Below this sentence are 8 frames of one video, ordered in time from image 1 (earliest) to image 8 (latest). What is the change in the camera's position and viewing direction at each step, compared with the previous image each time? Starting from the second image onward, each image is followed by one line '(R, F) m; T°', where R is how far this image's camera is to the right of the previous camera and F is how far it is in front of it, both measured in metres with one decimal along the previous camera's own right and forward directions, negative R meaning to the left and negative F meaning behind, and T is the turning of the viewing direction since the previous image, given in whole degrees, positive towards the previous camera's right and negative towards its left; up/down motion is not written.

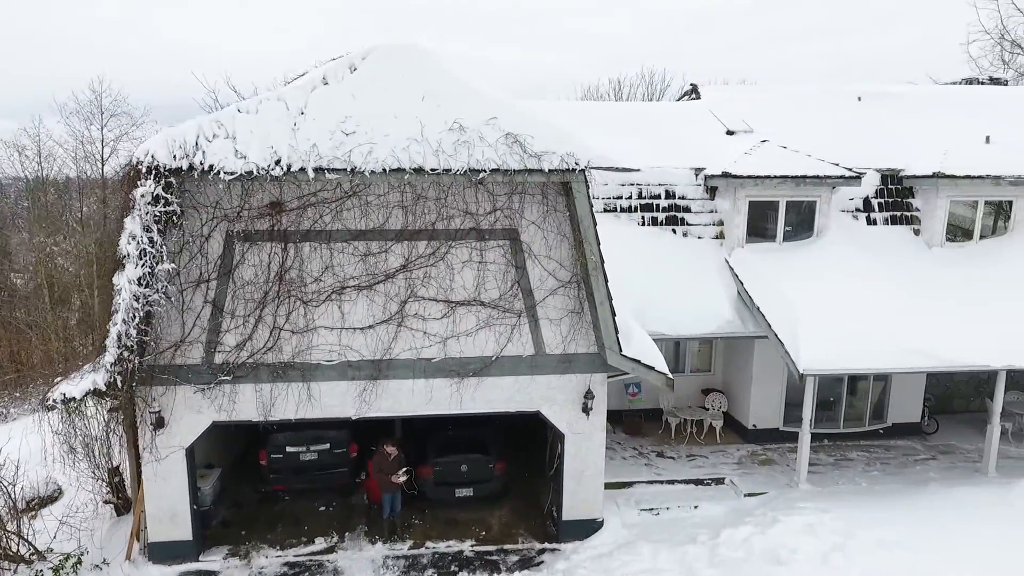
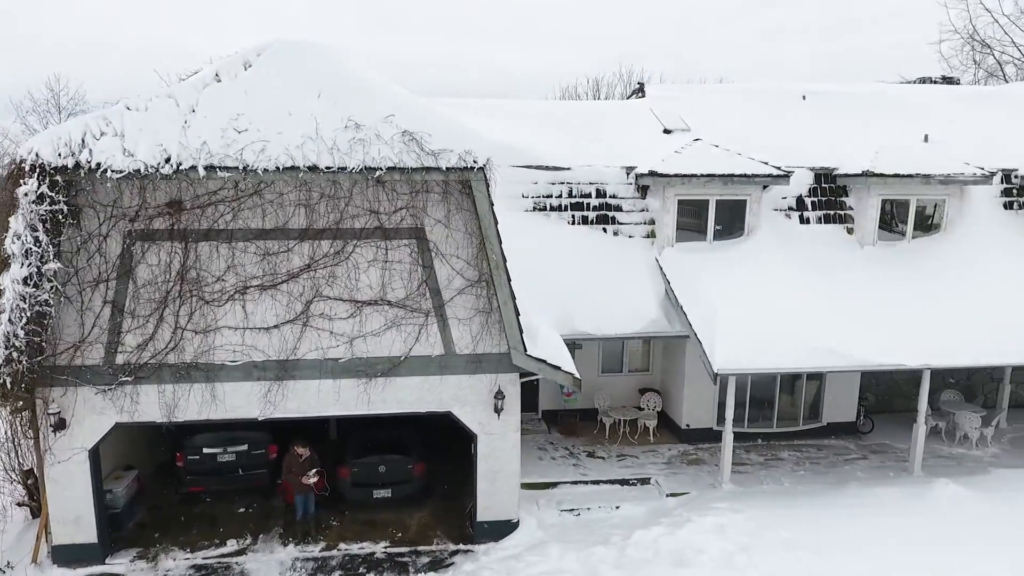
(+1.2, +0.1) m; 0°
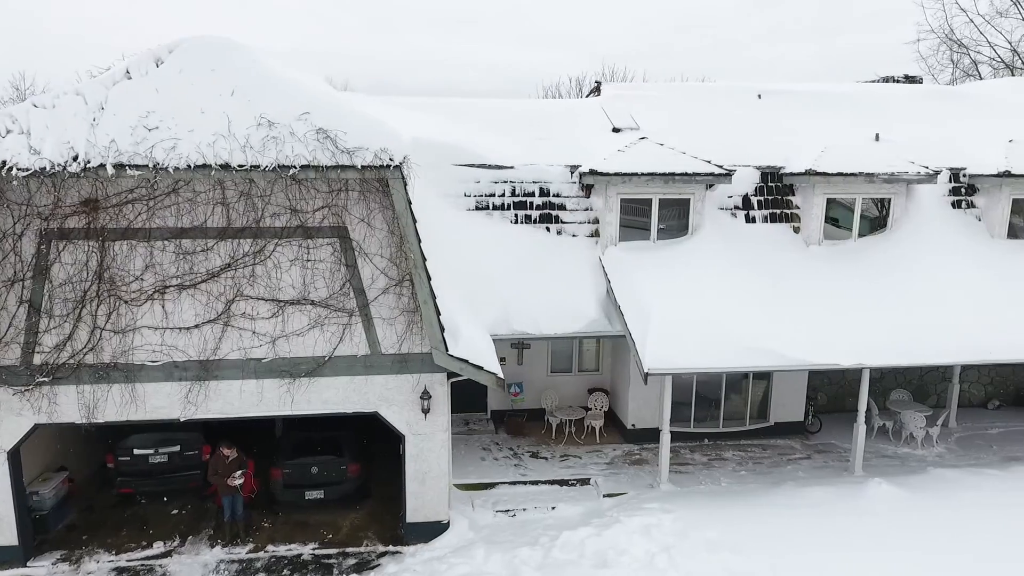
(+1.0, +0.1) m; 0°
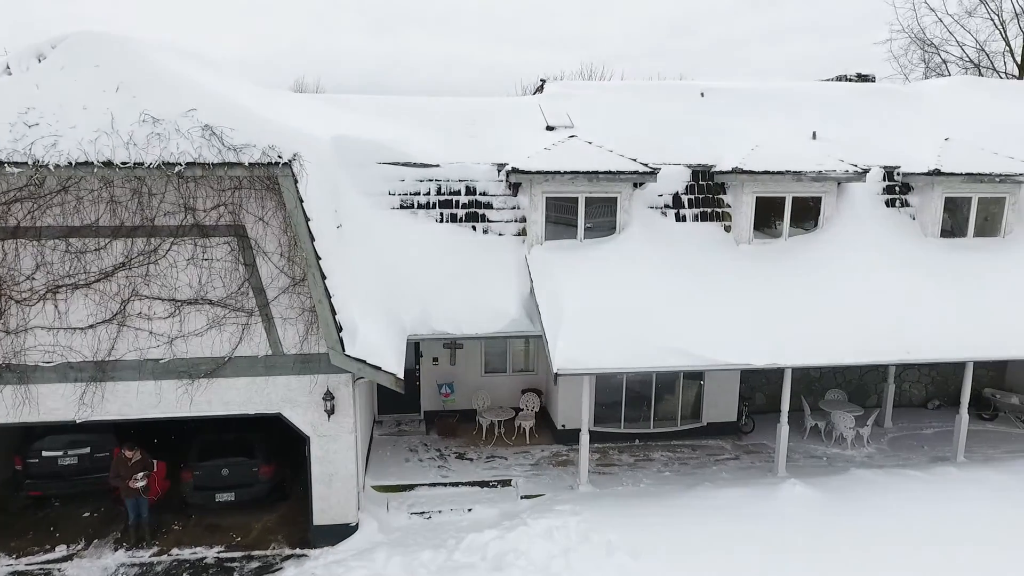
(+1.3, +0.1) m; 0°
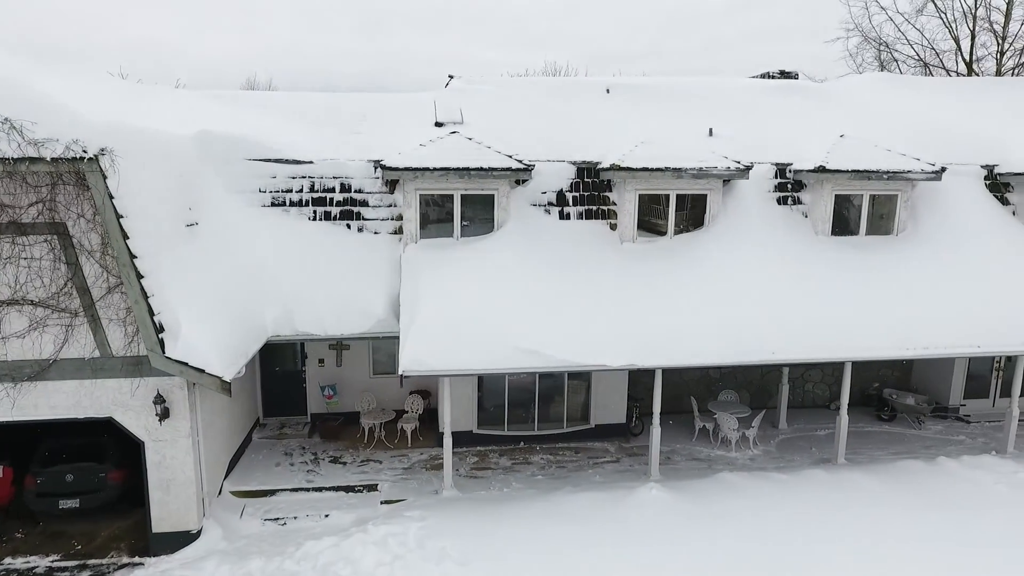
(+2.1, +0.2) m; 0°
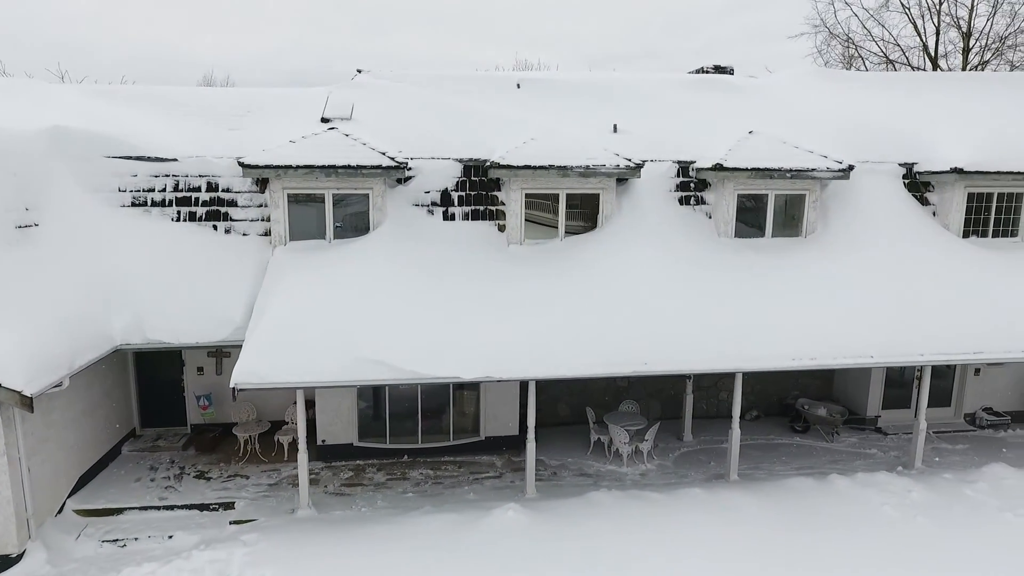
(+2.0, +0.6) m; 0°
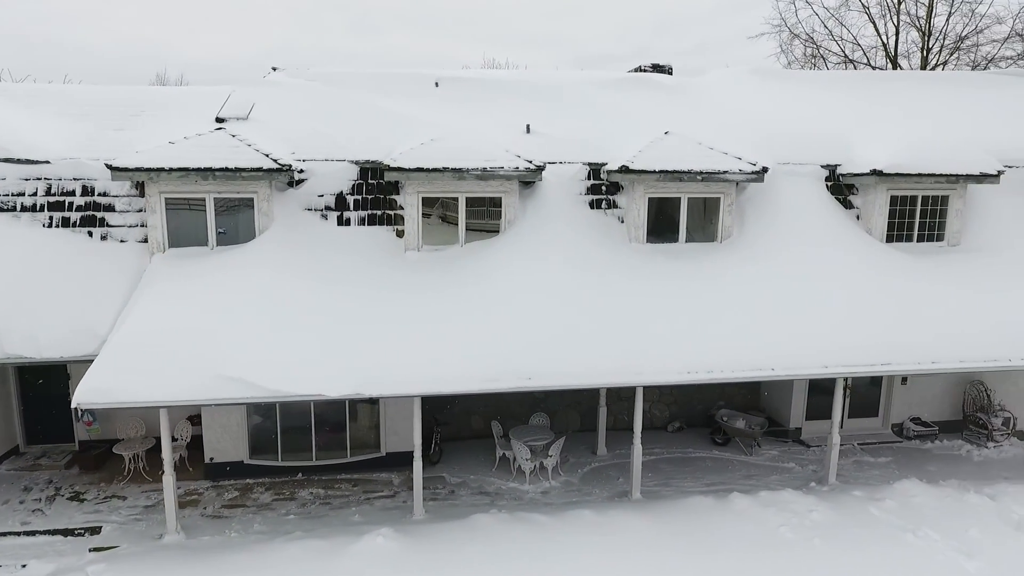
(+1.5, +0.5) m; +1°
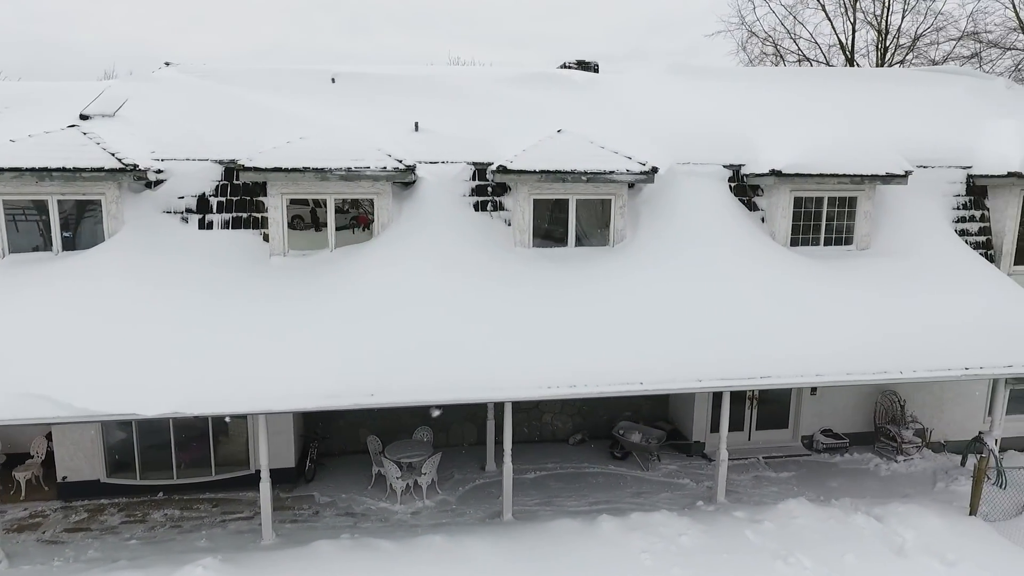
(+1.9, +0.6) m; 0°
